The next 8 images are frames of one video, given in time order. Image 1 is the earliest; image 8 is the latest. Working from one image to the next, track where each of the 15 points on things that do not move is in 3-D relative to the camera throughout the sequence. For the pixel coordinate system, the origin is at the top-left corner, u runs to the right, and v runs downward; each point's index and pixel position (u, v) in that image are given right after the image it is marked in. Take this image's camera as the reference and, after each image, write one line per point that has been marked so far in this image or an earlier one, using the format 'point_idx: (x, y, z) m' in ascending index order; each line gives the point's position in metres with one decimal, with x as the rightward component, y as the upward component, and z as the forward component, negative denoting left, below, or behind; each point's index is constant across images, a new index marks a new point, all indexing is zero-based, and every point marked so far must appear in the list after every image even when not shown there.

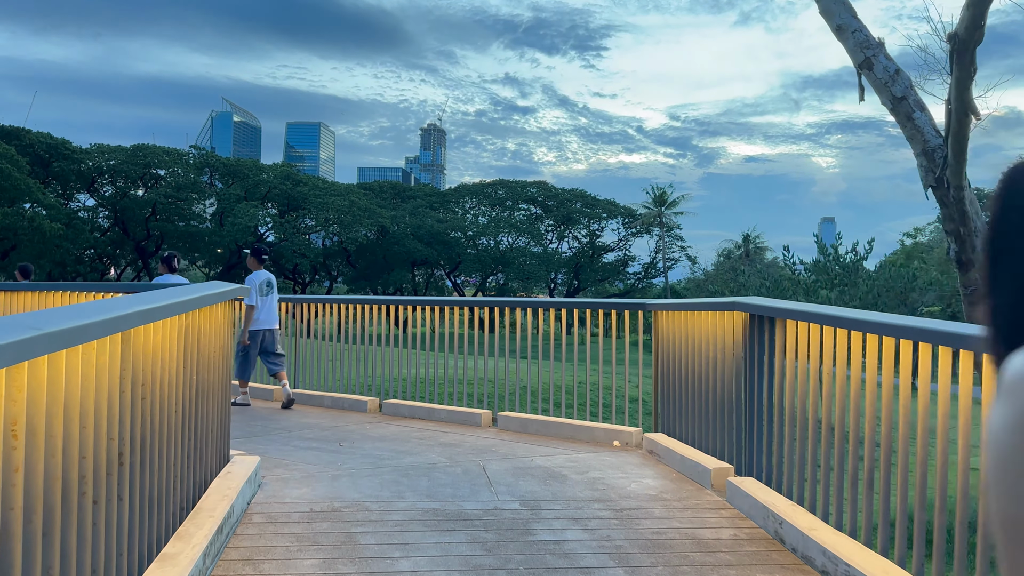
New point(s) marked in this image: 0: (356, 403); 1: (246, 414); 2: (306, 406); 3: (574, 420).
0: (-1.4, -1.0, +7.3) m
1: (-2.2, -1.1, +6.8) m
2: (-1.9, -1.1, +7.6) m
3: (+0.4, -1.0, +5.8) m
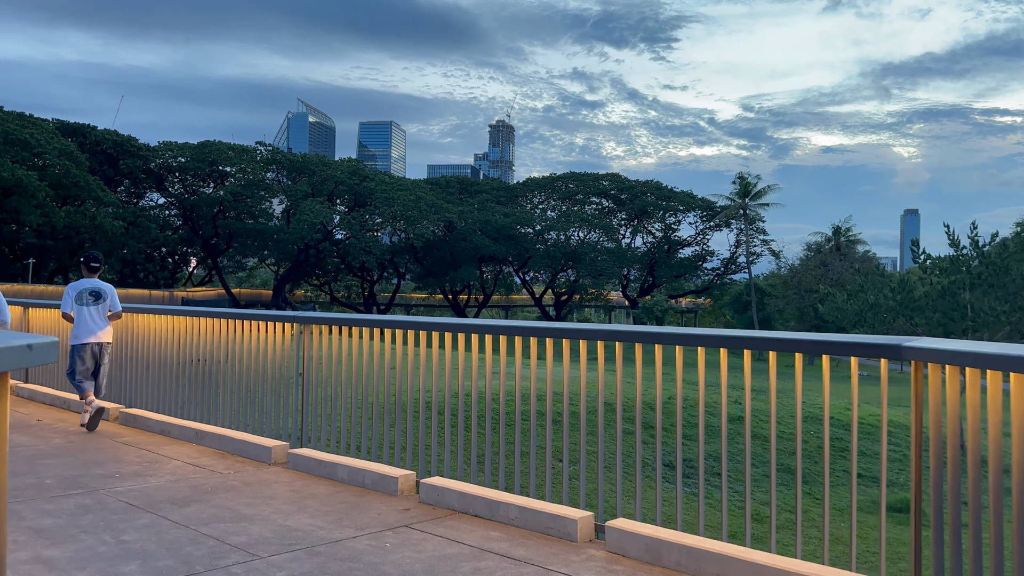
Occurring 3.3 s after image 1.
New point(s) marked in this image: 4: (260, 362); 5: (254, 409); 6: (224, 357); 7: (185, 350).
0: (-0.8, -1.1, +4.8) m
1: (-1.6, -1.2, +4.4) m
2: (-1.3, -1.2, +5.2) m
3: (+0.9, -1.1, +3.2) m
4: (-2.1, -0.6, +6.7) m
5: (-2.2, -1.0, +6.8) m
6: (-2.5, -0.6, +7.0) m
7: (-3.0, -0.6, +7.4) m
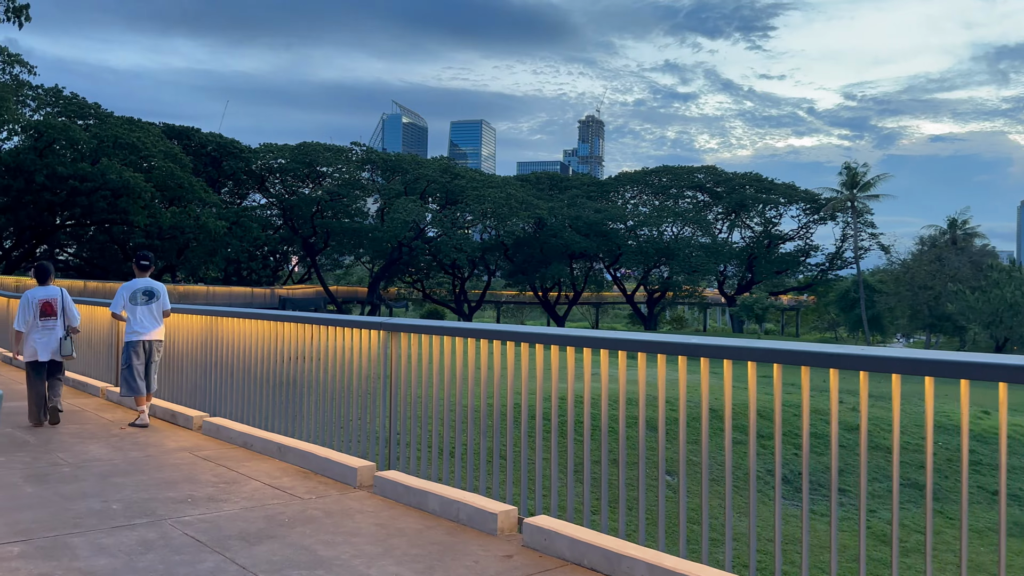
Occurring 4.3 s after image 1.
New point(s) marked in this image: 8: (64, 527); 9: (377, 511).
0: (-0.2, -1.2, +4.1) m
1: (-1.1, -1.2, +3.9) m
2: (-0.6, -1.2, +4.6) m
3: (+1.4, -1.1, +2.3) m
4: (-1.3, -0.6, +6.2) m
5: (-1.3, -1.0, +6.2) m
6: (-1.6, -0.6, +6.5) m
7: (-2.1, -0.6, +6.9) m
8: (-2.2, -1.2, +4.0) m
9: (-0.7, -1.2, +4.5) m
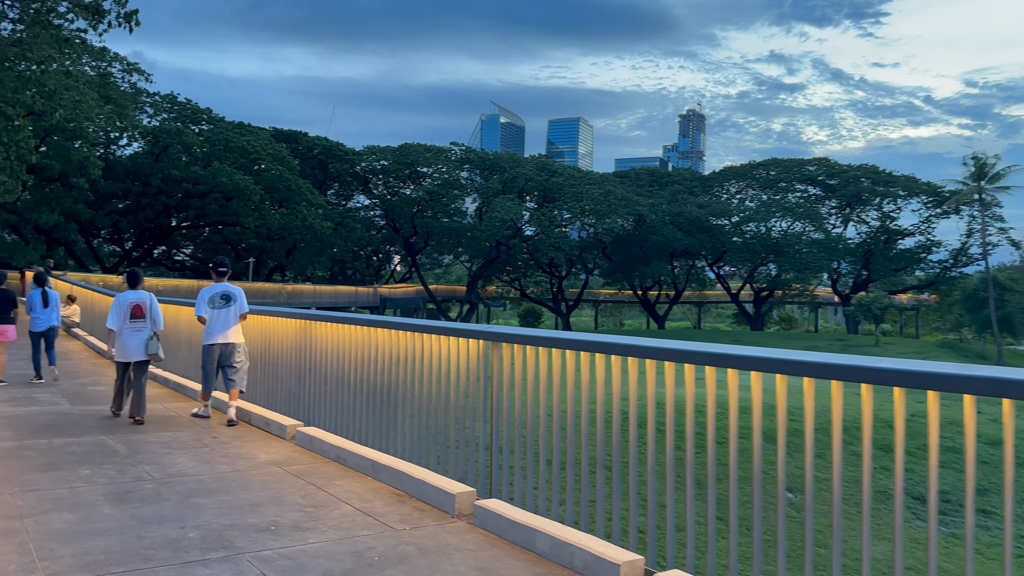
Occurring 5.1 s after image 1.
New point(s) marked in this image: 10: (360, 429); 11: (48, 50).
0: (+0.4, -1.2, +3.5) m
1: (-0.6, -1.2, +3.3) m
2: (0.0, -1.3, +4.0) m
3: (+1.7, -1.1, +1.5) m
4: (-0.5, -0.7, +5.7) m
5: (-0.5, -1.1, +5.7) m
6: (-0.8, -0.7, +6.0) m
7: (-1.2, -0.6, +6.5) m
8: (-1.7, -1.2, +3.5) m
9: (-0.2, -1.3, +3.9) m
10: (-1.2, -1.1, +6.5) m
11: (-9.8, +5.1, +17.2) m
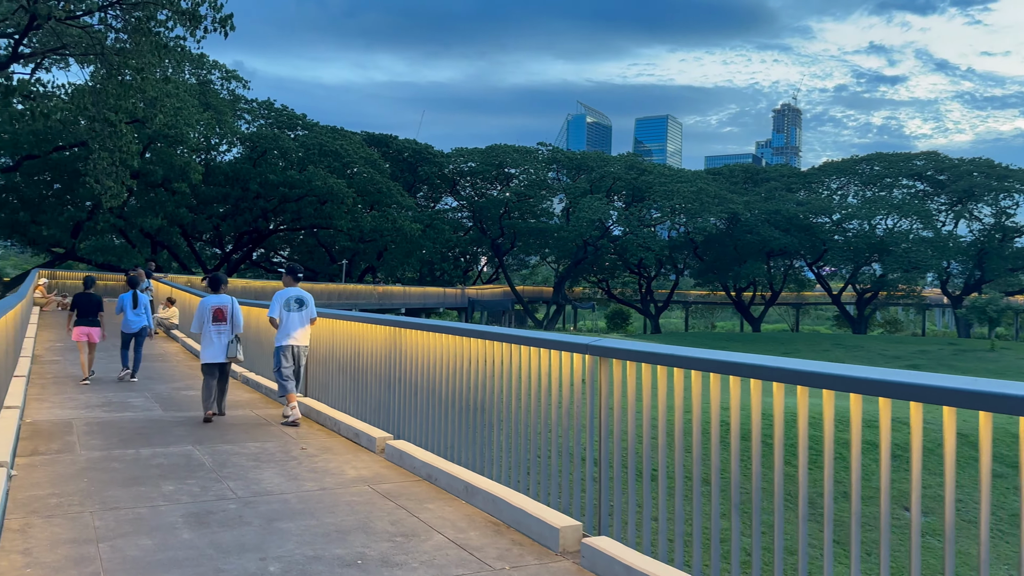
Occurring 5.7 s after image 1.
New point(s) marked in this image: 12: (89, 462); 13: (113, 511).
0: (+0.8, -1.2, +2.9) m
1: (-0.1, -1.3, +2.9) m
2: (+0.5, -1.3, +3.4) m
3: (+1.9, -1.2, +0.8) m
4: (+0.2, -0.7, +5.2) m
5: (+0.1, -1.1, +5.2) m
6: (-0.1, -0.7, +5.6) m
7: (-0.4, -0.7, +6.1) m
8: (-1.2, -1.2, +3.2) m
9: (+0.3, -1.3, +3.4) m
10: (-0.4, -1.2, +6.1) m
11: (-7.9, +5.0, +17.6) m
12: (-2.9, -1.2, +5.6) m
13: (-2.2, -1.2, +4.4) m
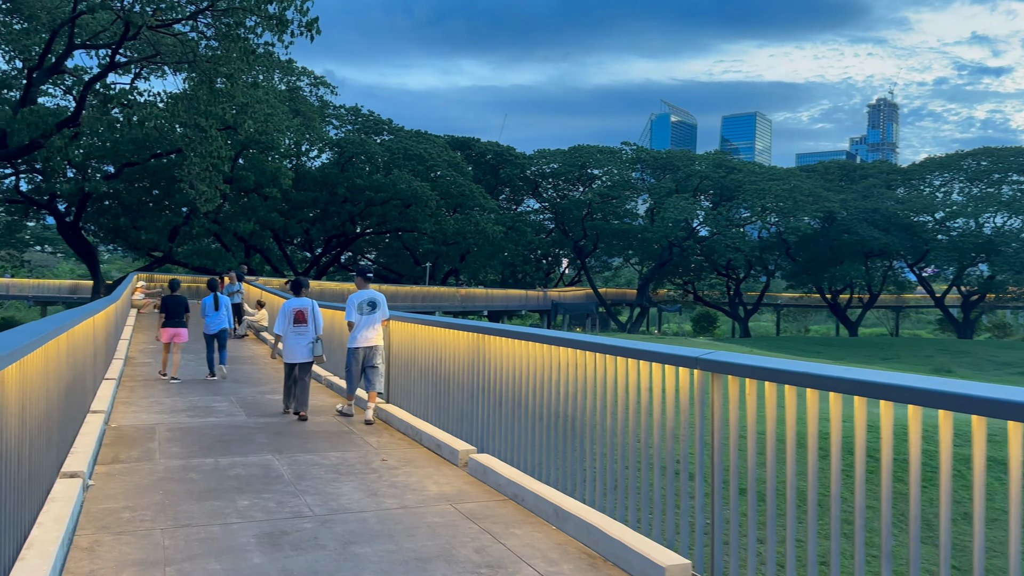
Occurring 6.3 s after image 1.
0: (+1.1, -1.2, +2.4) m
1: (+0.2, -1.3, +2.4) m
2: (+0.8, -1.3, +3.0) m
3: (+2.0, -1.2, +0.2) m
4: (+0.7, -0.7, +4.7) m
5: (+0.7, -1.1, +4.8) m
6: (+0.5, -0.7, +5.1) m
7: (+0.2, -0.7, +5.6) m
8: (-0.8, -1.3, +2.9) m
9: (+0.7, -1.3, +2.9) m
10: (+0.2, -1.2, +5.6) m
11: (-6.0, +5.0, +17.9) m
12: (-2.3, -1.2, +5.5) m
13: (-1.7, -1.2, +4.2) m
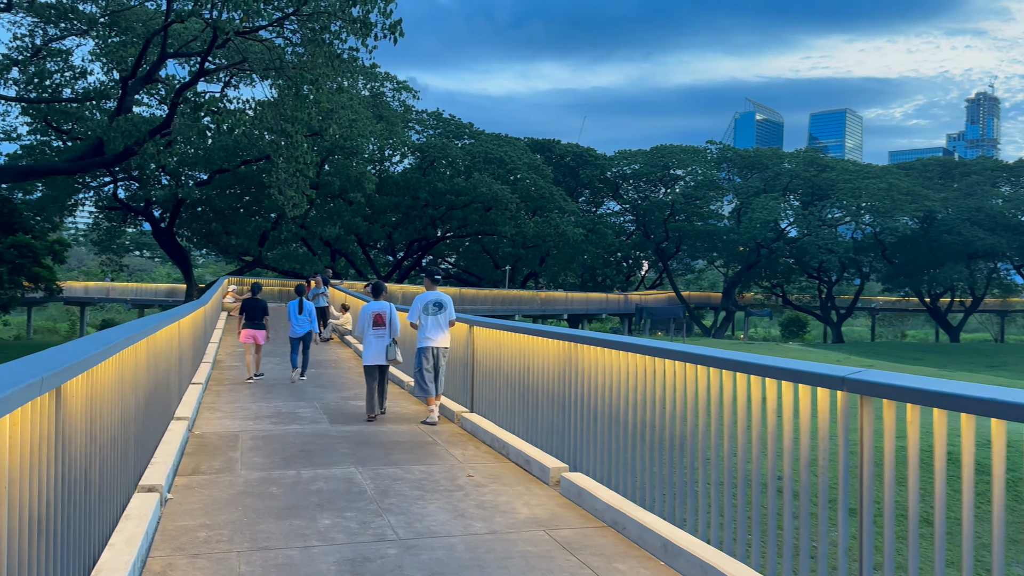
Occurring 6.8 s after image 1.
0: (+1.4, -1.3, +1.8) m
1: (+0.5, -1.3, +2.0) m
2: (+1.2, -1.3, +2.4) m
3: (+2.1, -1.2, -0.4) m
4: (+1.3, -0.8, +4.2) m
5: (+1.2, -1.2, +4.3) m
6: (+1.1, -0.8, +4.6) m
7: (+0.8, -0.7, +5.2) m
8: (-0.5, -1.3, +2.5) m
9: (+1.0, -1.3, +2.4) m
10: (+0.8, -1.2, +5.2) m
11: (-4.2, +4.9, +18.0) m
12: (-1.7, -1.3, +5.2) m
13: (-1.2, -1.3, +3.9) m
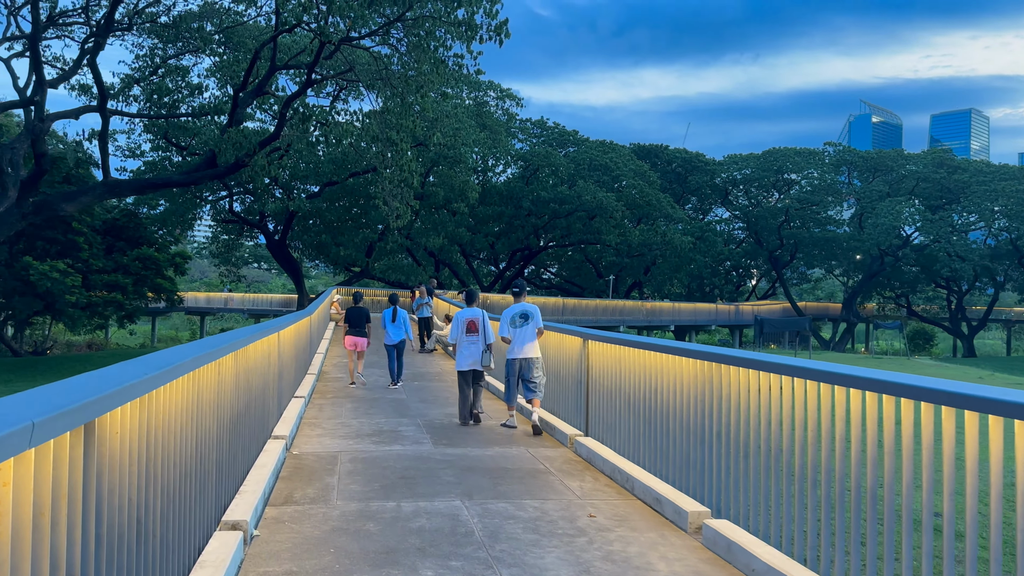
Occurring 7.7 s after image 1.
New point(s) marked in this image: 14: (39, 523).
0: (+1.7, -1.3, +0.9) m
1: (+0.8, -1.3, +1.2) m
2: (+1.5, -1.4, +1.5) m
3: (+2.1, -1.2, -1.4) m
4: (+1.8, -0.8, +3.3) m
5: (+1.8, -1.2, +3.3) m
6: (+1.7, -0.8, +3.7) m
7: (+1.5, -0.8, +4.3) m
8: (-0.1, -1.3, +1.8) m
9: (+1.4, -1.4, +1.5) m
10: (+1.5, -1.3, +4.3) m
11: (-1.8, +4.7, +17.7) m
12: (-1.0, -1.3, +4.7) m
13: (-0.6, -1.3, +3.2) m
14: (-1.1, -0.5, +1.9) m
